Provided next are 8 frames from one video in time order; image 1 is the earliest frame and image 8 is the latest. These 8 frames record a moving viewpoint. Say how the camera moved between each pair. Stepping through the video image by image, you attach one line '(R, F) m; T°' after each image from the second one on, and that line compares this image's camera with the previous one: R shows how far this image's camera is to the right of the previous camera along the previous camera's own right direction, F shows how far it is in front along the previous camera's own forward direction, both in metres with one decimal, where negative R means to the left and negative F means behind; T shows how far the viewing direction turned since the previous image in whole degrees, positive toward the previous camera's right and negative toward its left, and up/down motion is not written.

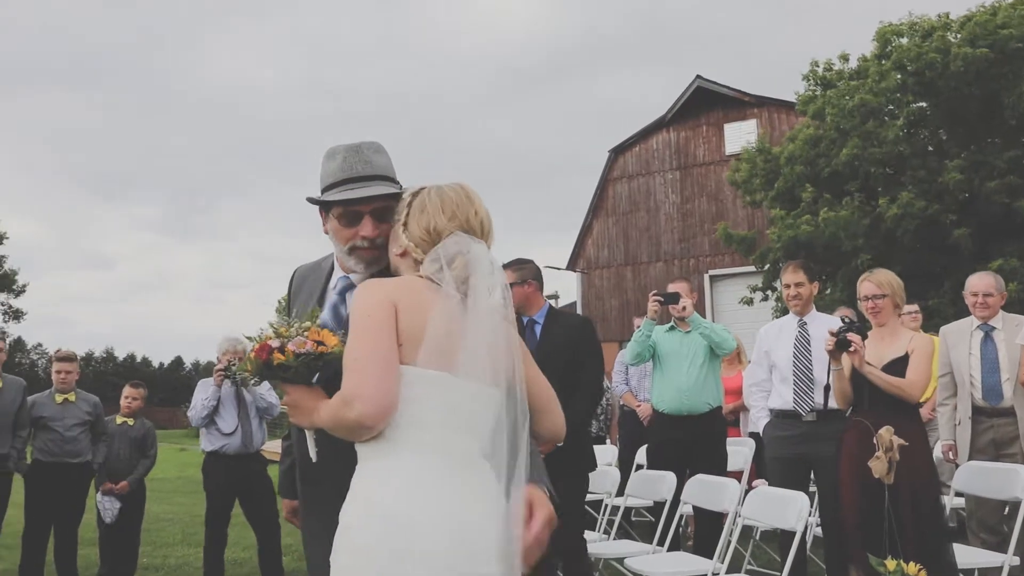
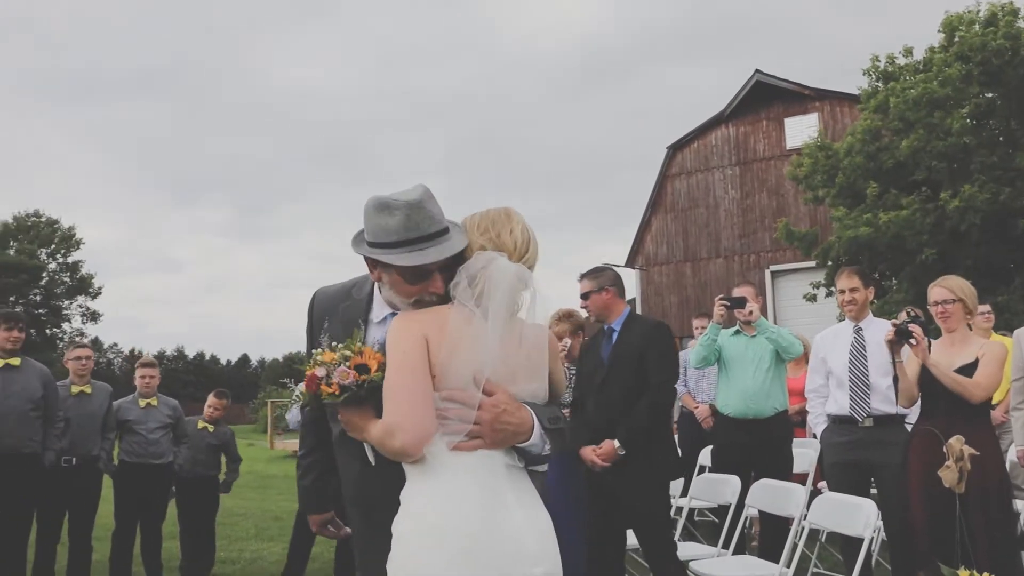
(0.0, -0.1) m; -4°
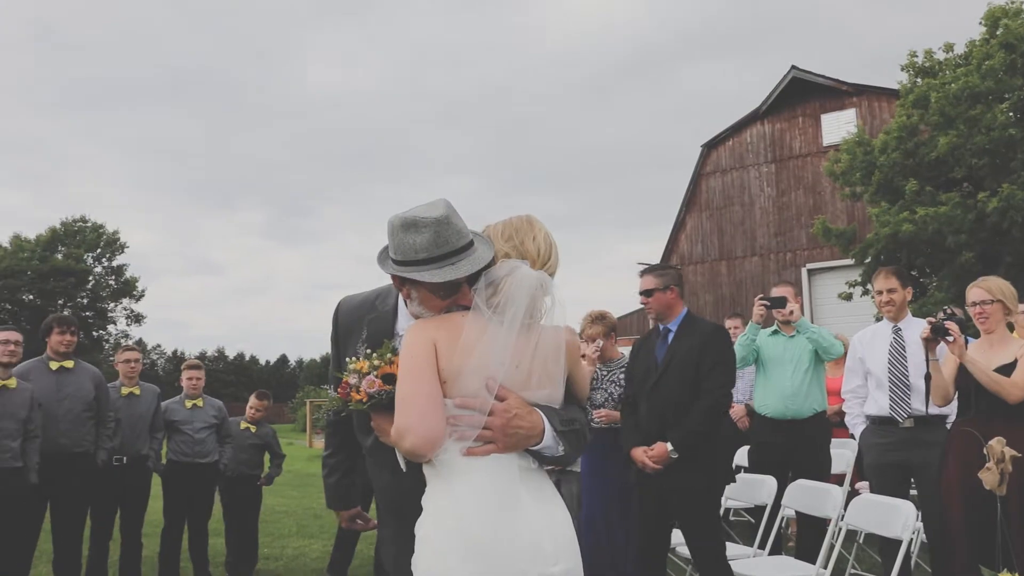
(0.0, -0.1) m; -2°
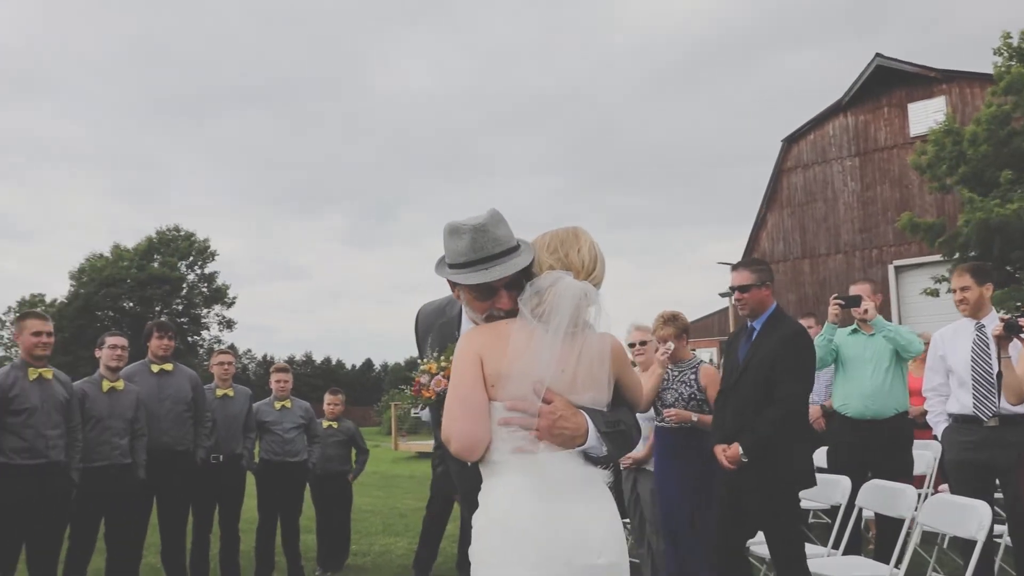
(+0.1, -0.2) m; -6°
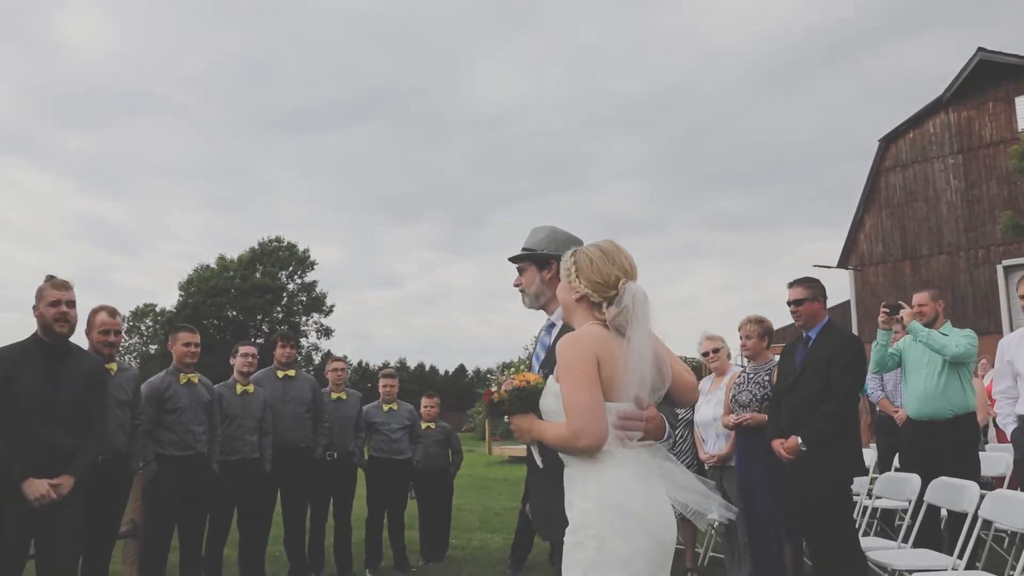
(+0.1, -0.6) m; -6°
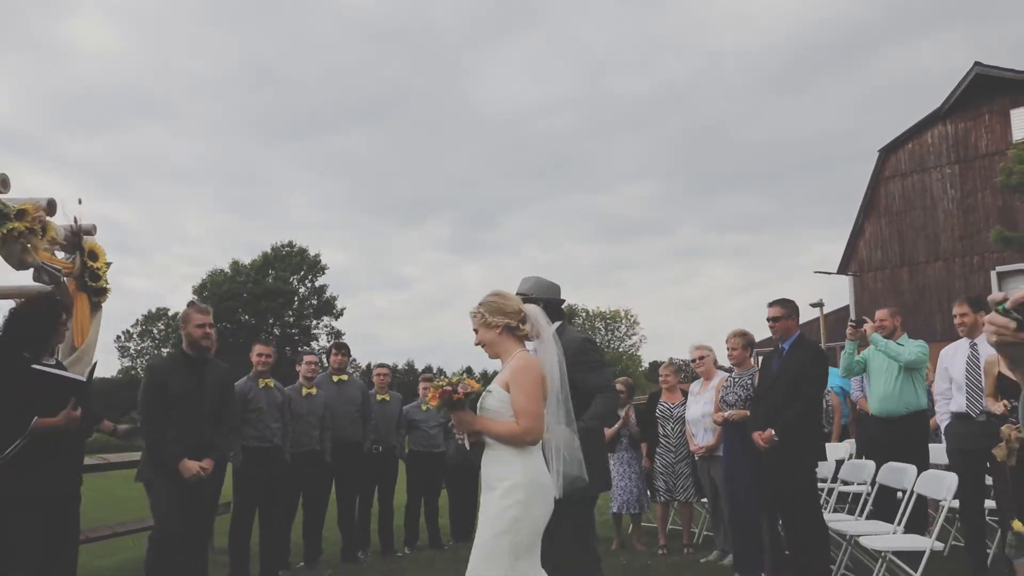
(-0.2, -1.3) m; -1°
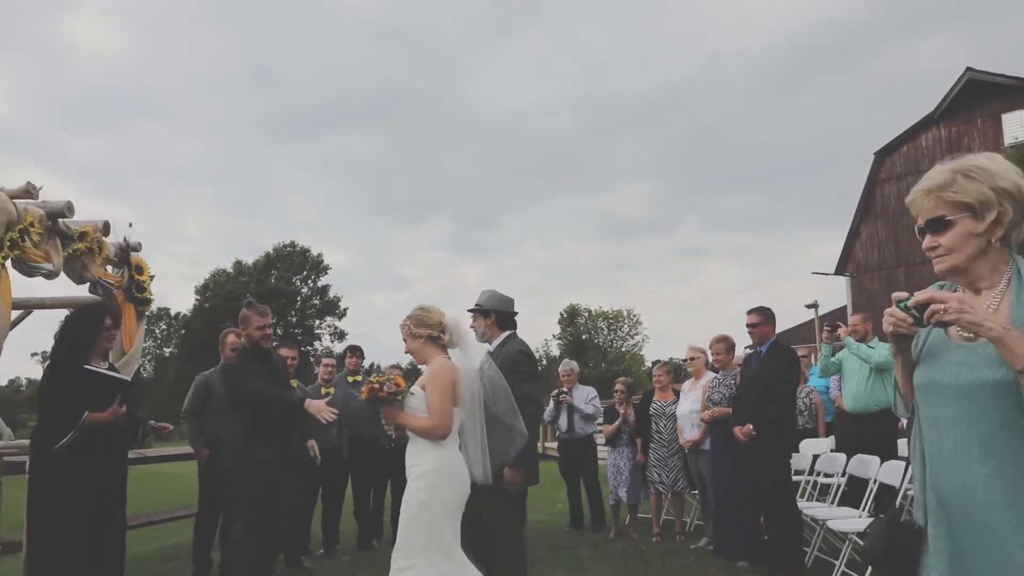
(0.0, -0.7) m; 0°
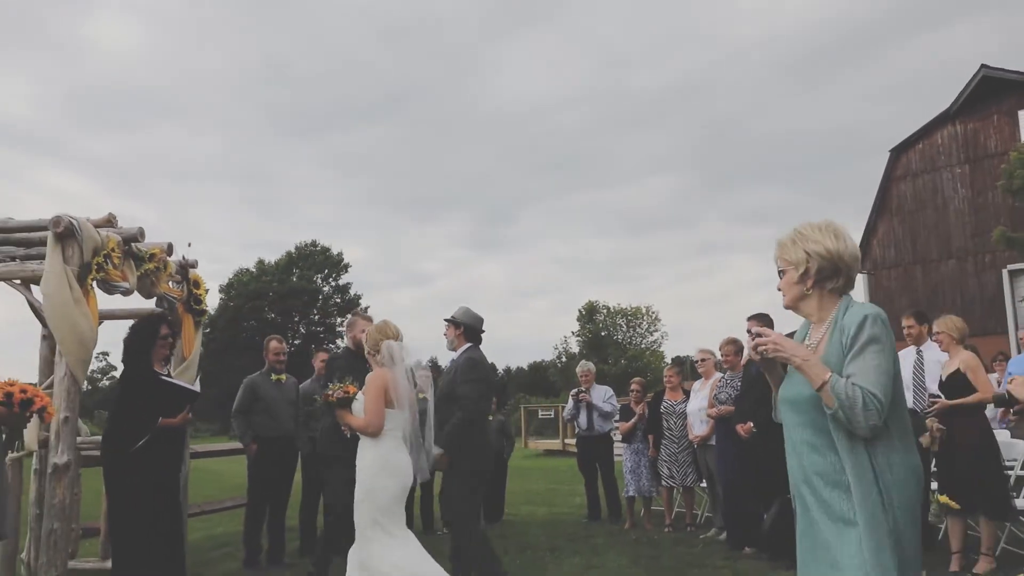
(0.0, -0.7) m; -1°
